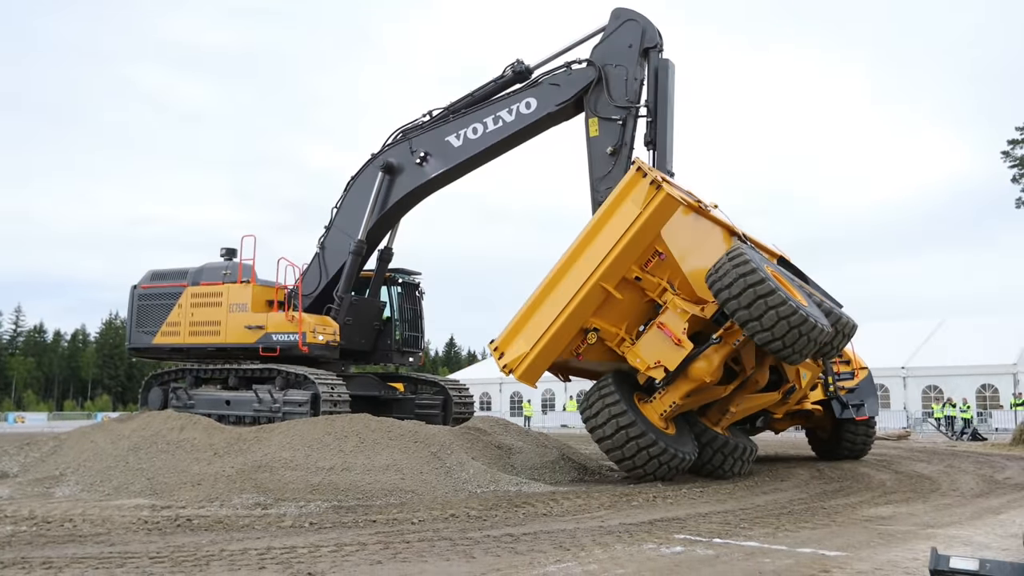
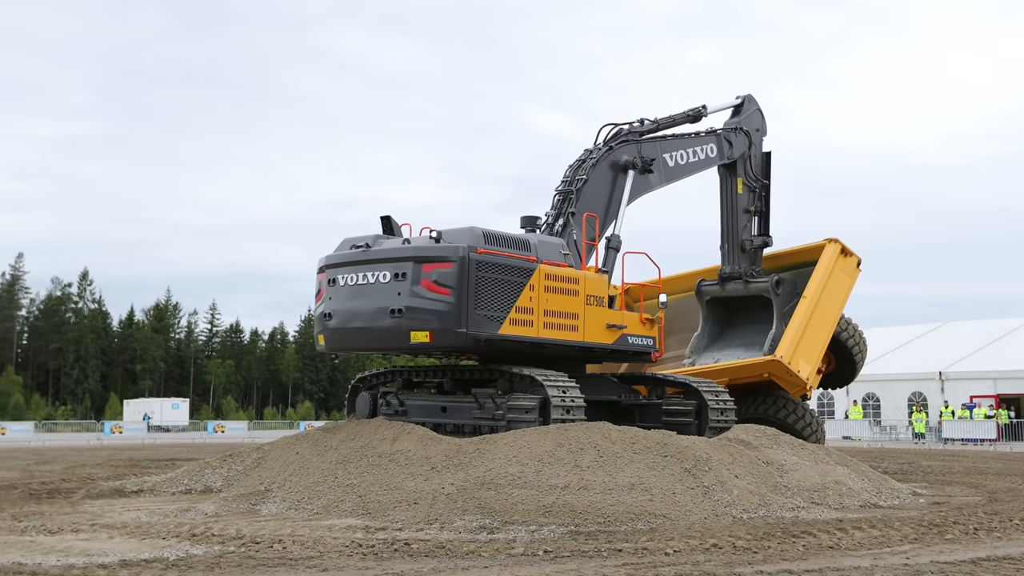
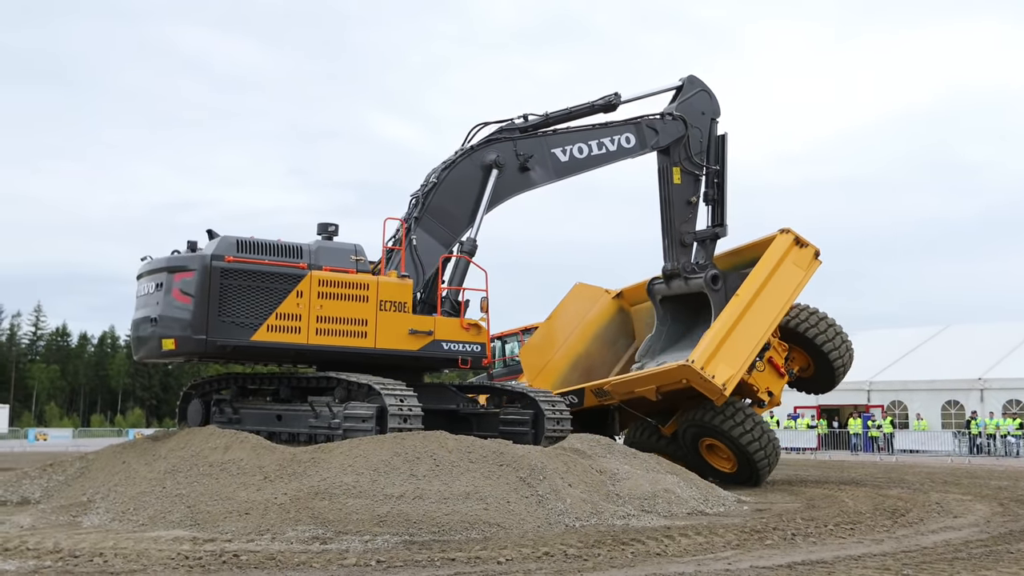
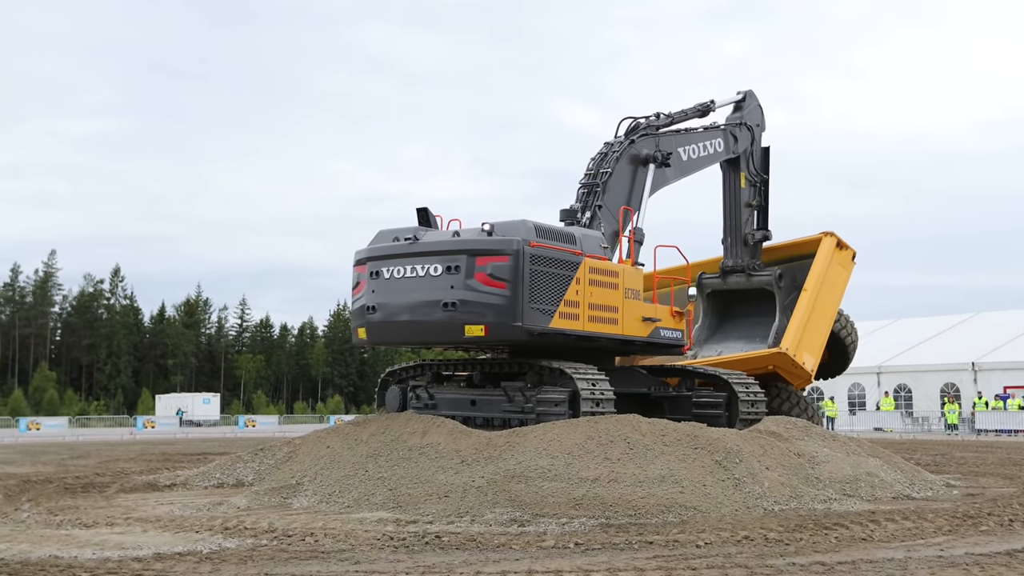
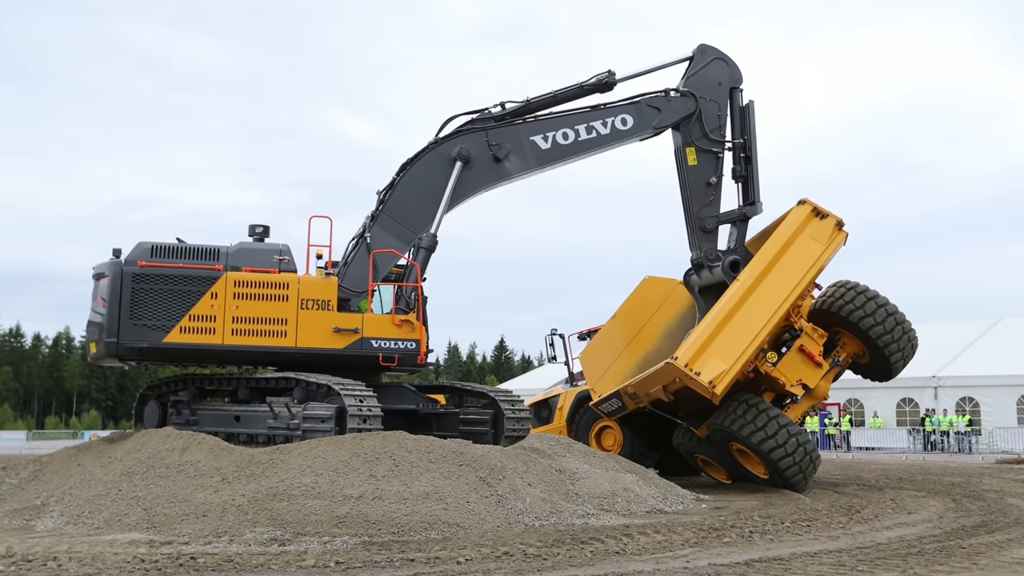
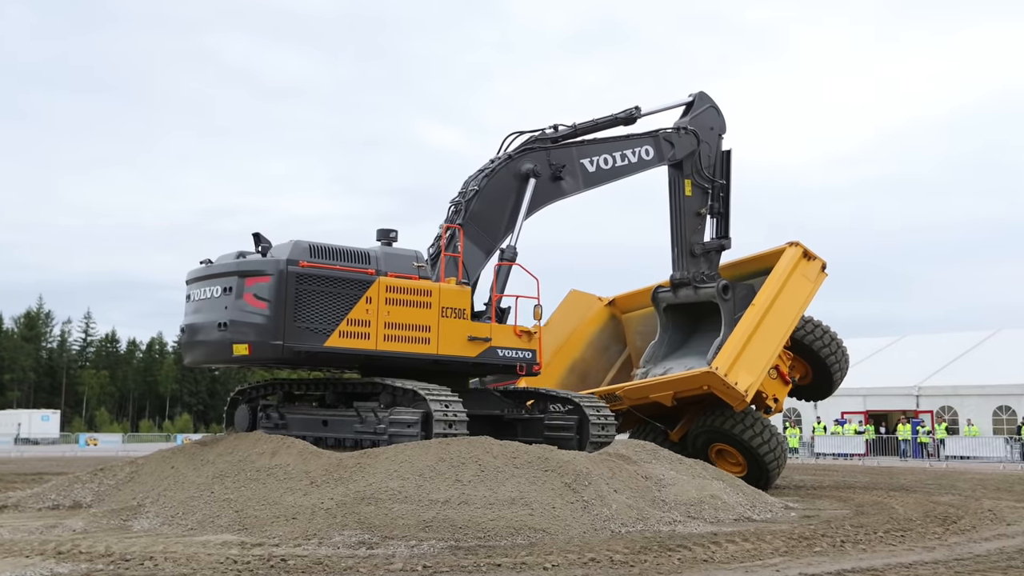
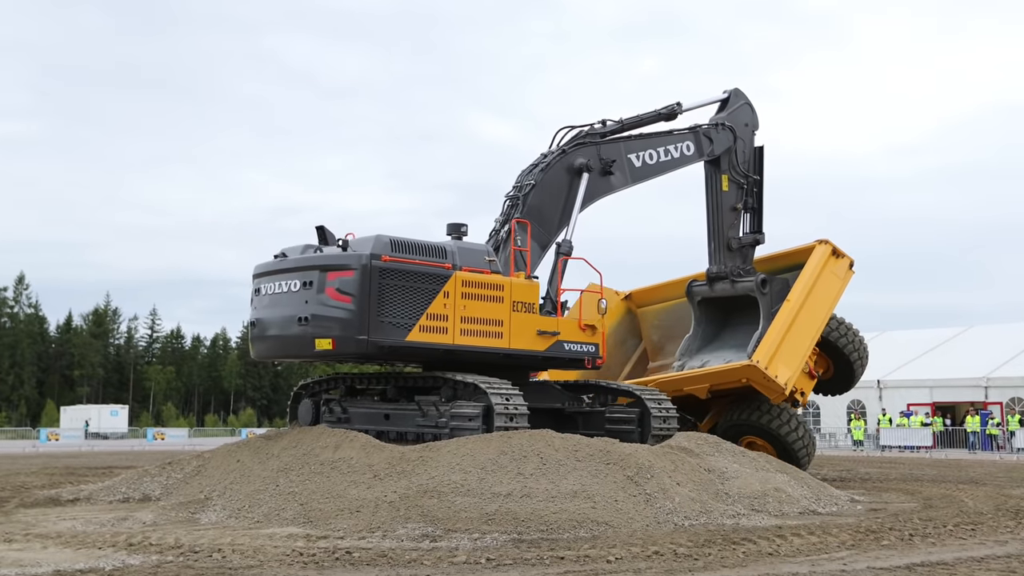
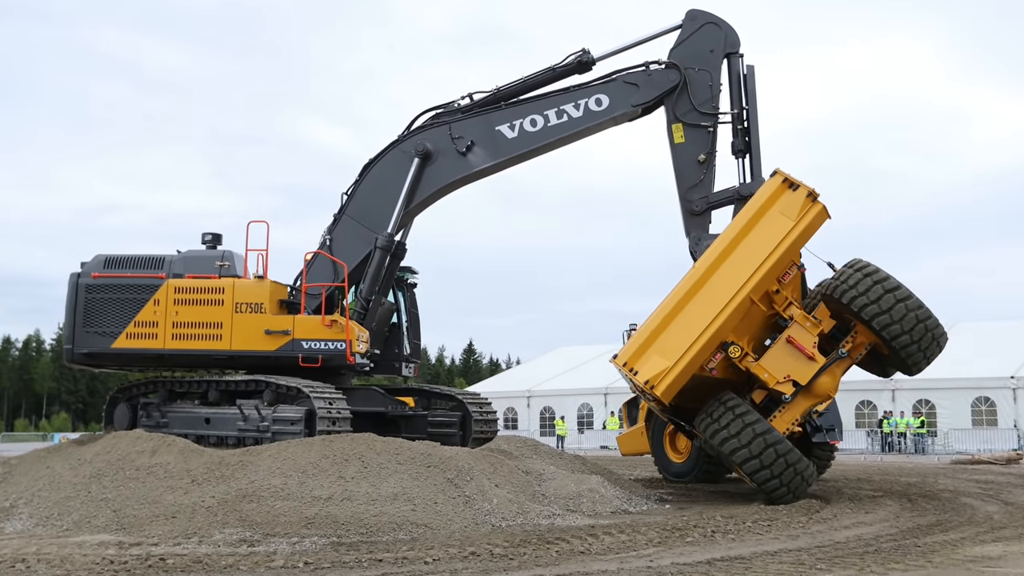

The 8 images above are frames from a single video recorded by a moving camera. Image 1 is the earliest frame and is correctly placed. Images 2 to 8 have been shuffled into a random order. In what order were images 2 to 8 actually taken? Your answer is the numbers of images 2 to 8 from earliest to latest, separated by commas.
8, 5, 3, 6, 7, 2, 4
